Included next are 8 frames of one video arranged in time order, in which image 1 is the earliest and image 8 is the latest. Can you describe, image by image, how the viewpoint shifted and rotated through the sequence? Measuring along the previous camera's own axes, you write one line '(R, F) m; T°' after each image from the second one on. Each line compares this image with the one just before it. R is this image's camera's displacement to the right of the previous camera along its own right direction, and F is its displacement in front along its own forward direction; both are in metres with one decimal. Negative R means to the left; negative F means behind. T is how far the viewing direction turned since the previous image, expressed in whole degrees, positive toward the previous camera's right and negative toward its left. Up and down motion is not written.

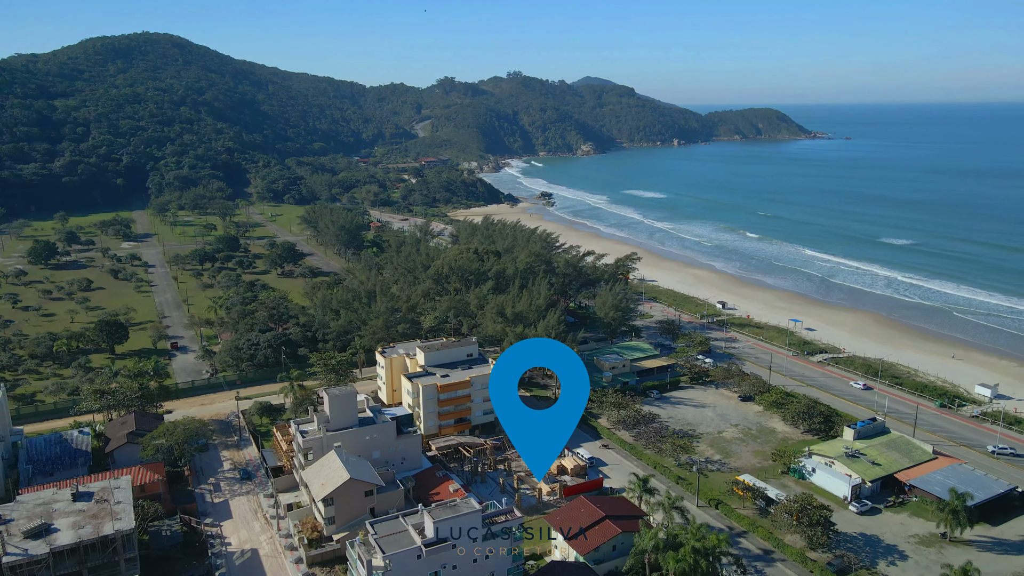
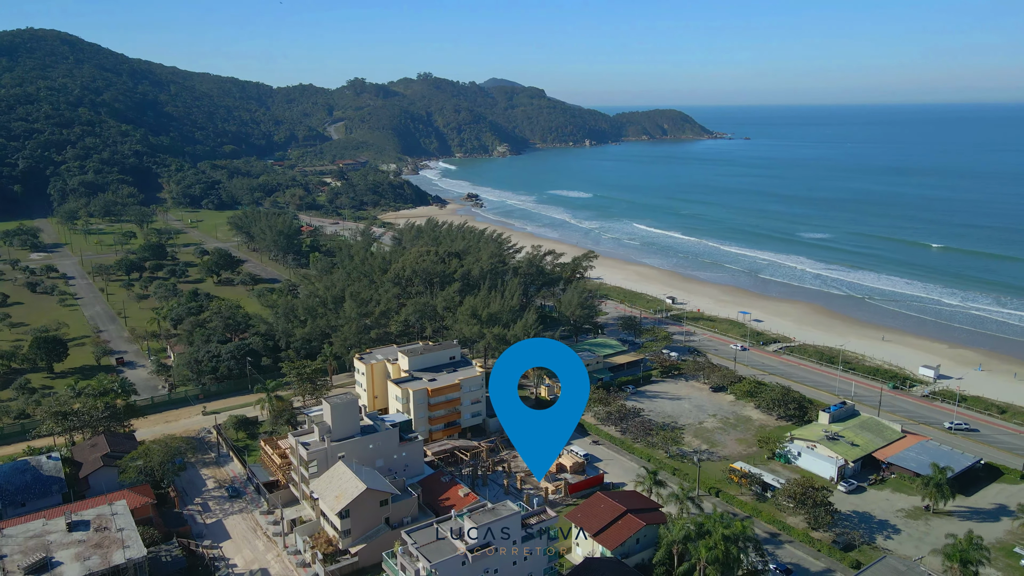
(-3.7, +0.3) m; +7°
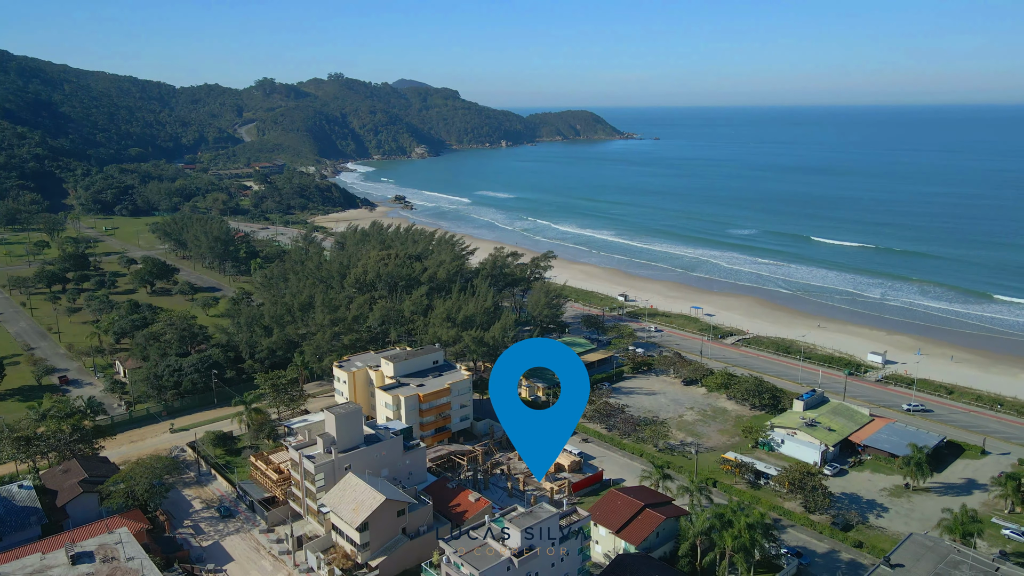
(-3.6, +0.3) m; +7°
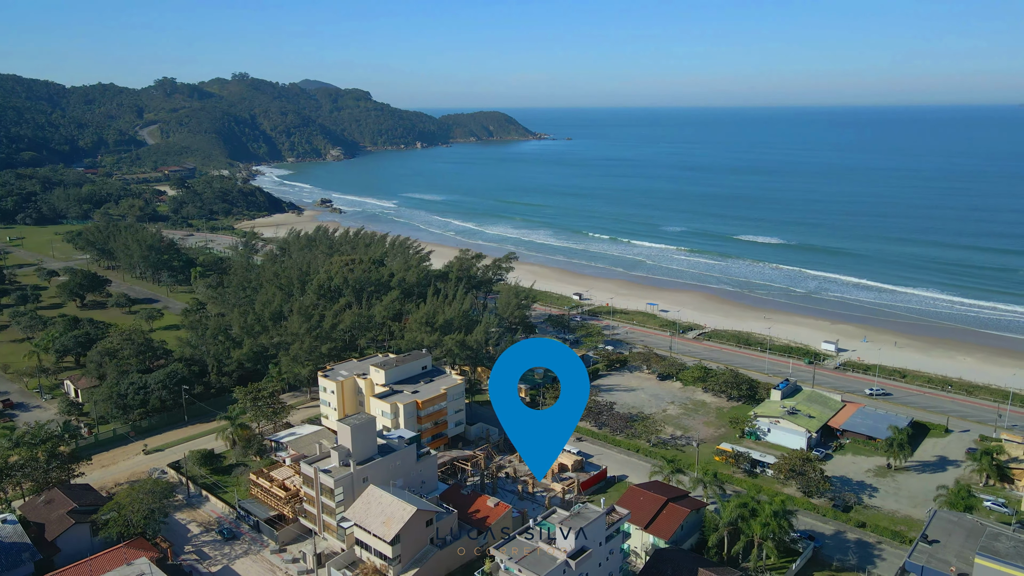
(-3.9, +0.3) m; +7°
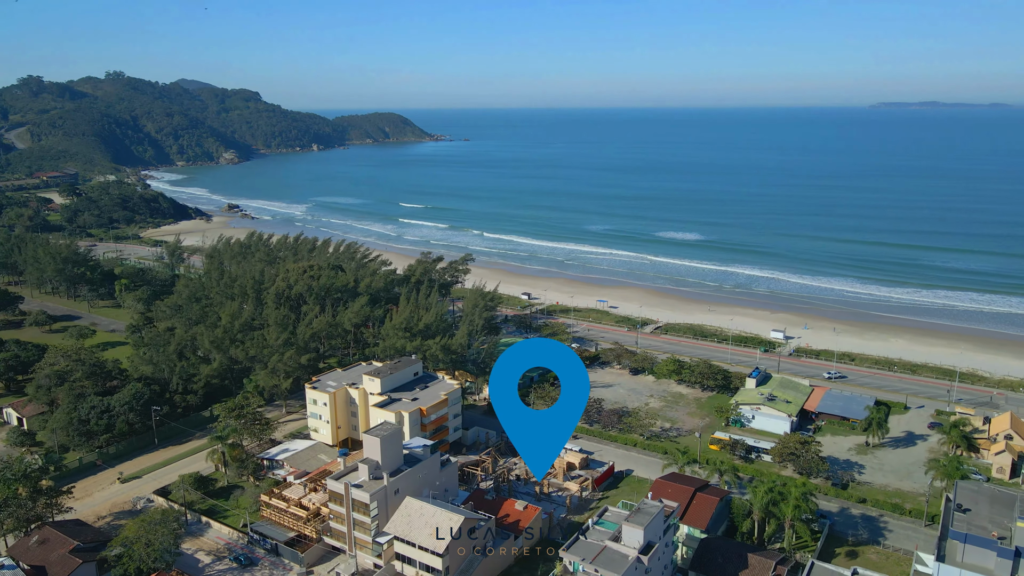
(-4.9, +0.5) m; +8°
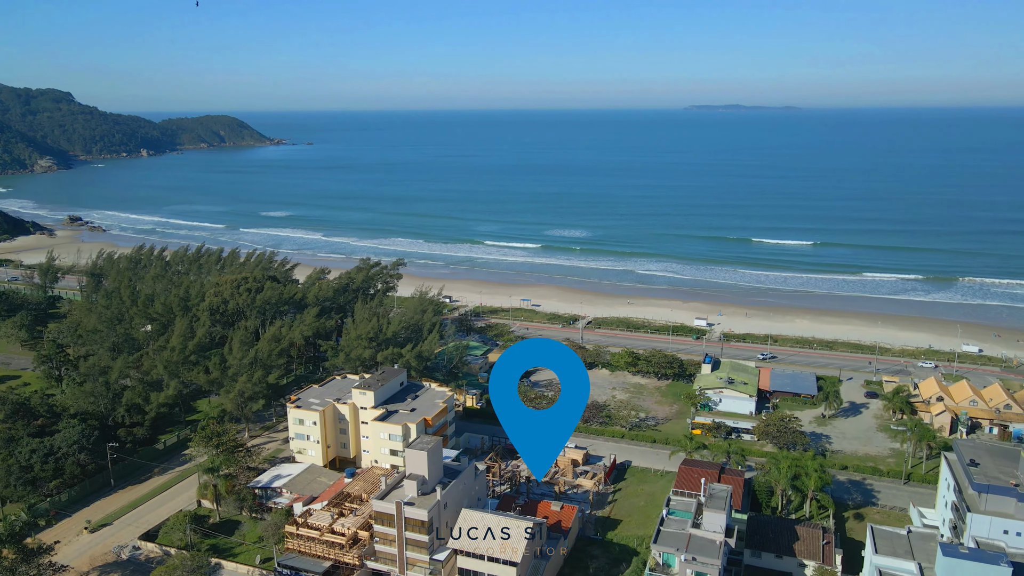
(-6.9, +1.0) m; +12°
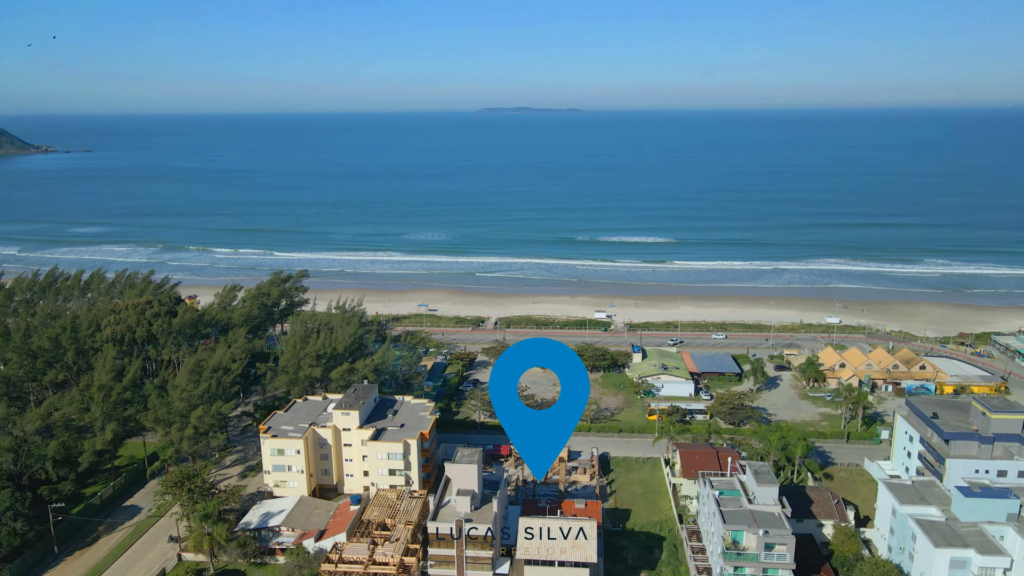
(-7.7, +1.3) m; +15°
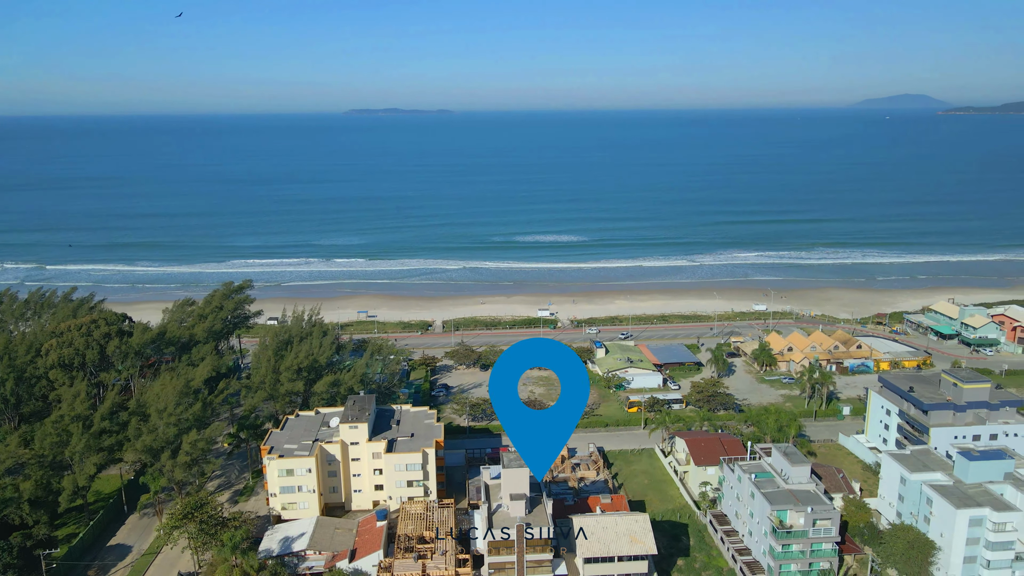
(-5.4, +0.6) m; +9°
